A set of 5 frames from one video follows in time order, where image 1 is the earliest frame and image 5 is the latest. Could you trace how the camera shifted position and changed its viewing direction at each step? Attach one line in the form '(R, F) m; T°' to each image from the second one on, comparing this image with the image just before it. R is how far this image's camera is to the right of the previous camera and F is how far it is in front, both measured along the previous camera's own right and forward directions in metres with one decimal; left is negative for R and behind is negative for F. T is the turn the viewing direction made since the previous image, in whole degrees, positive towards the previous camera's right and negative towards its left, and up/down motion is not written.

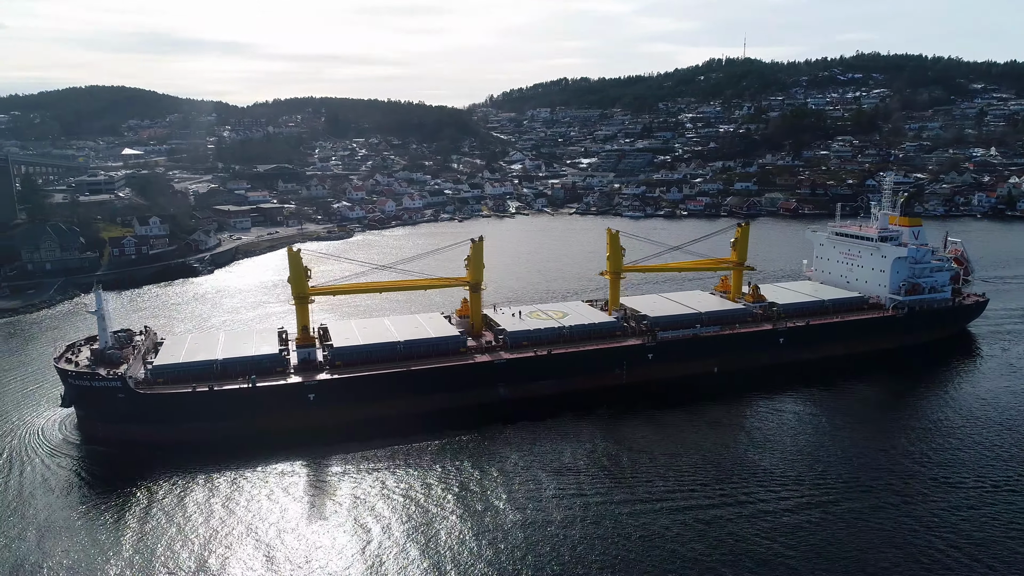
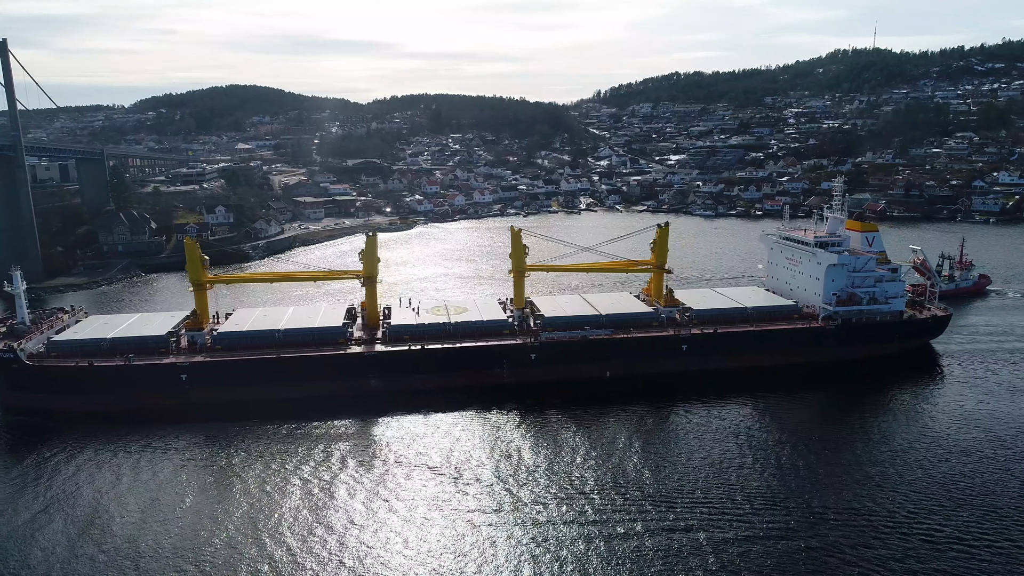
(+3.0, +0.2) m; -9°
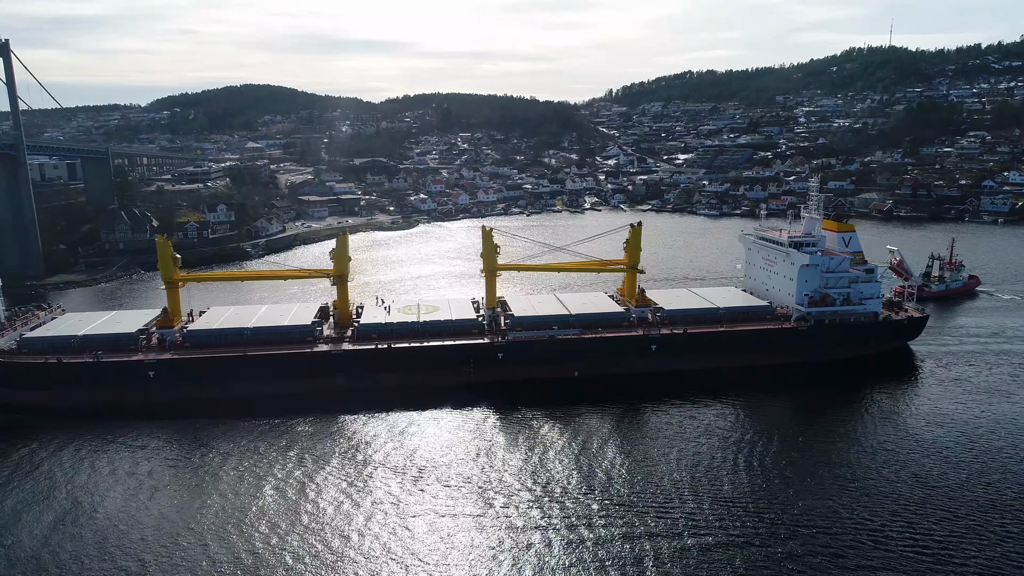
(+0.6, 0.0) m; -1°
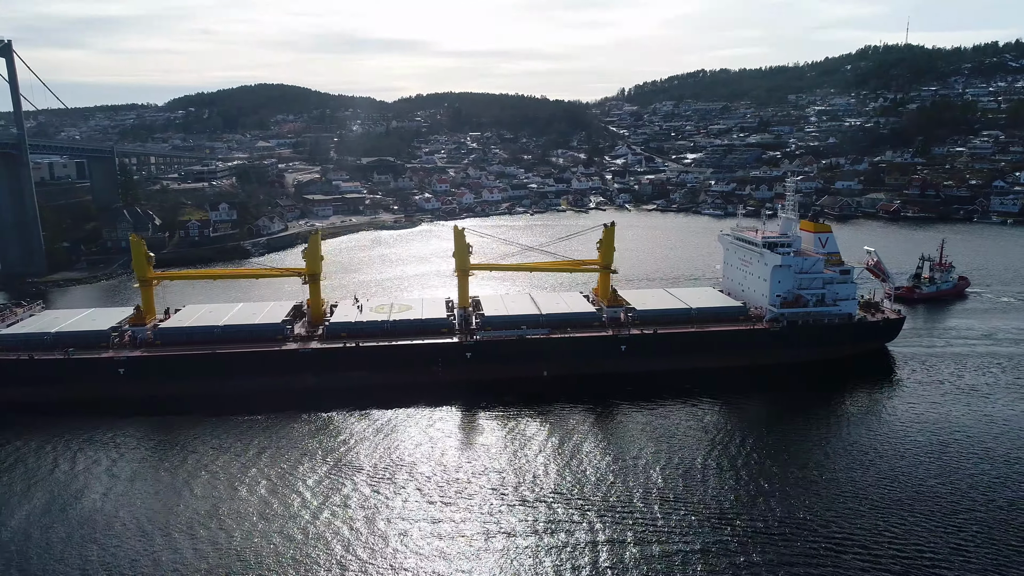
(+0.6, 0.0) m; -1°
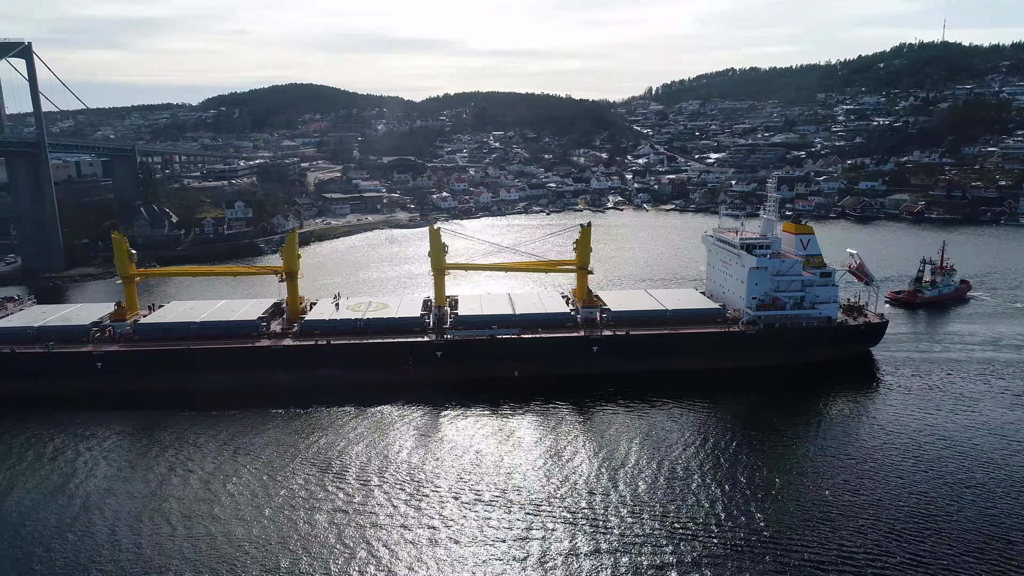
(+0.7, 0.0) m; -2°
